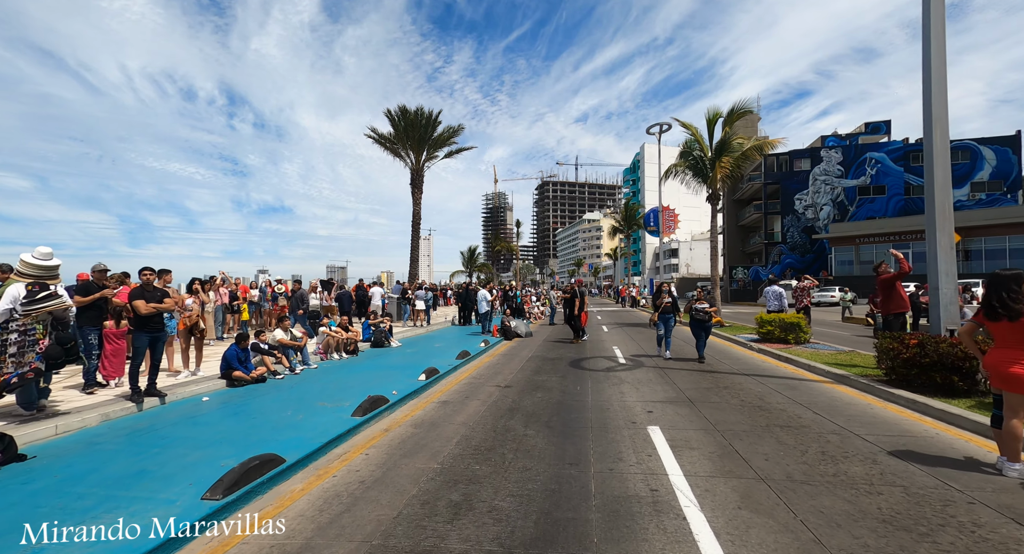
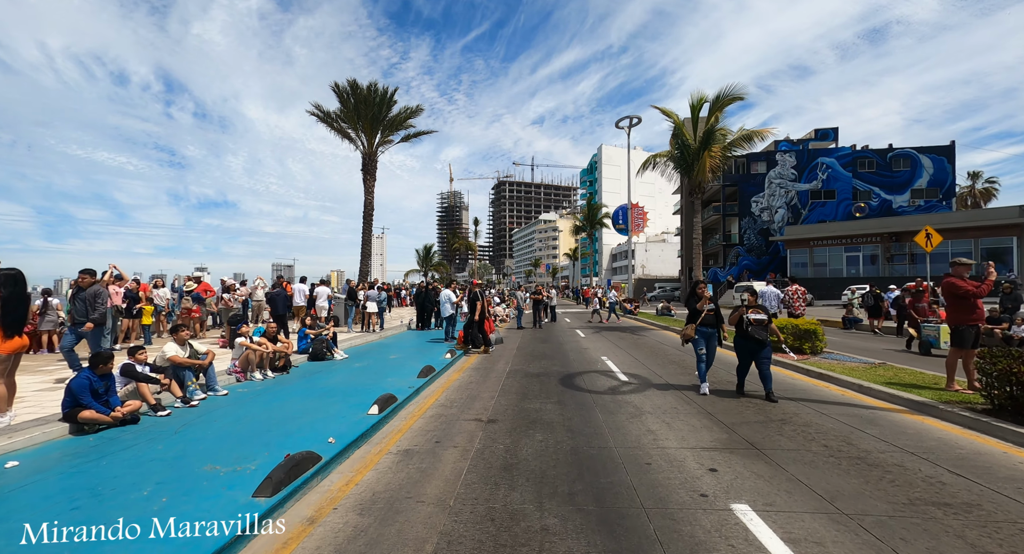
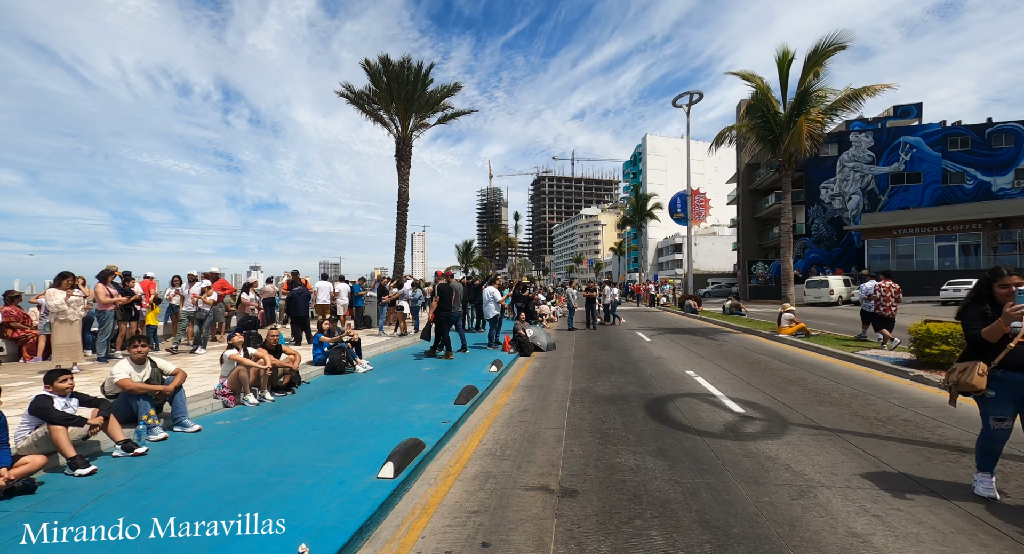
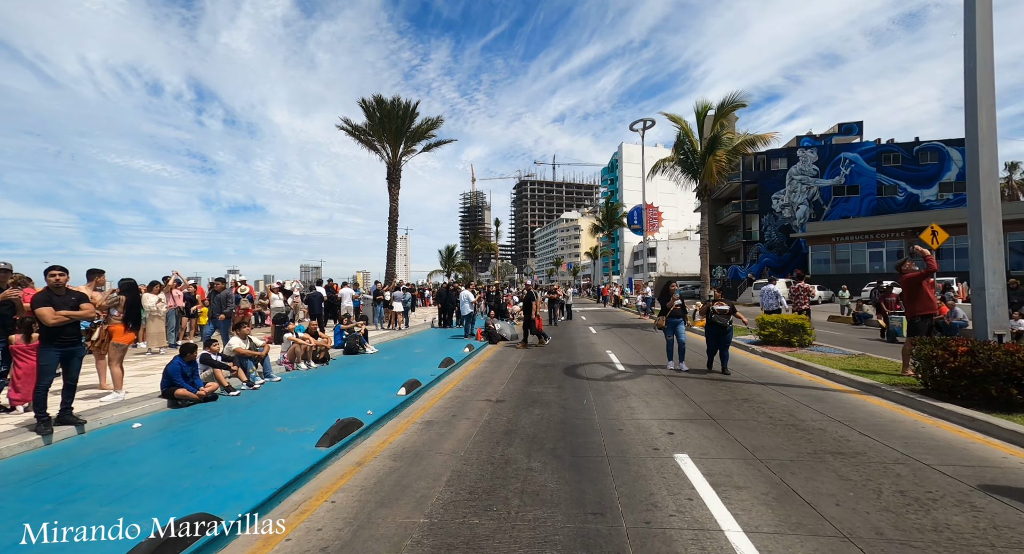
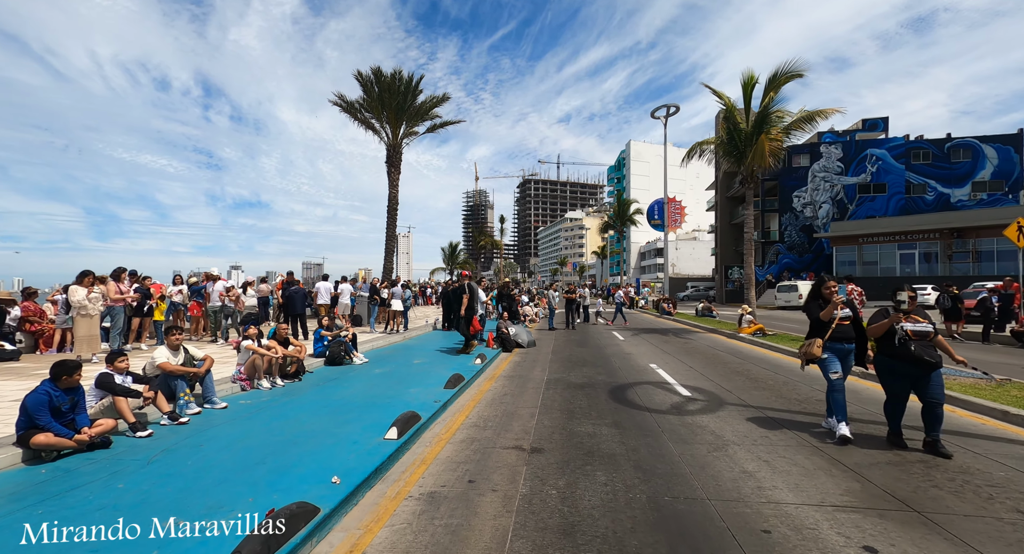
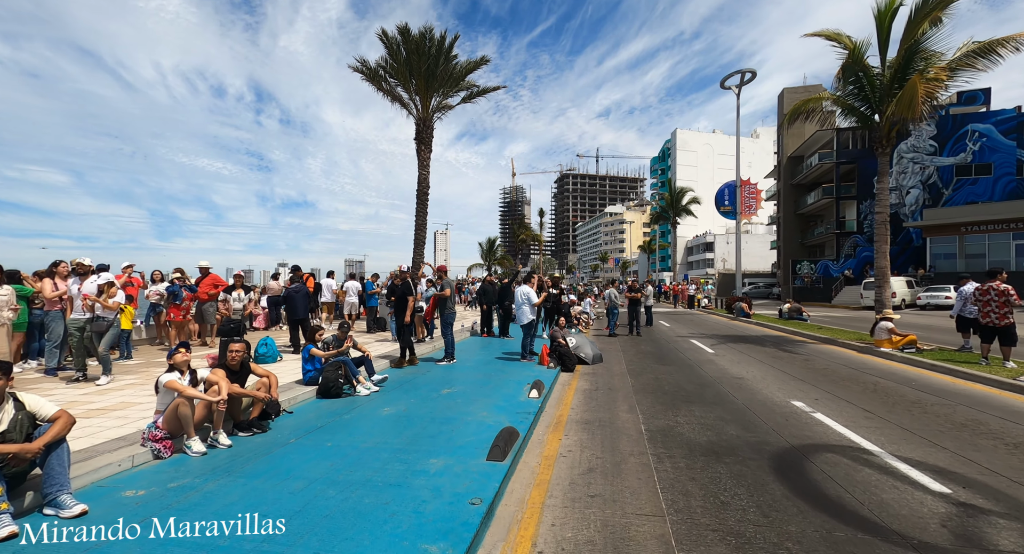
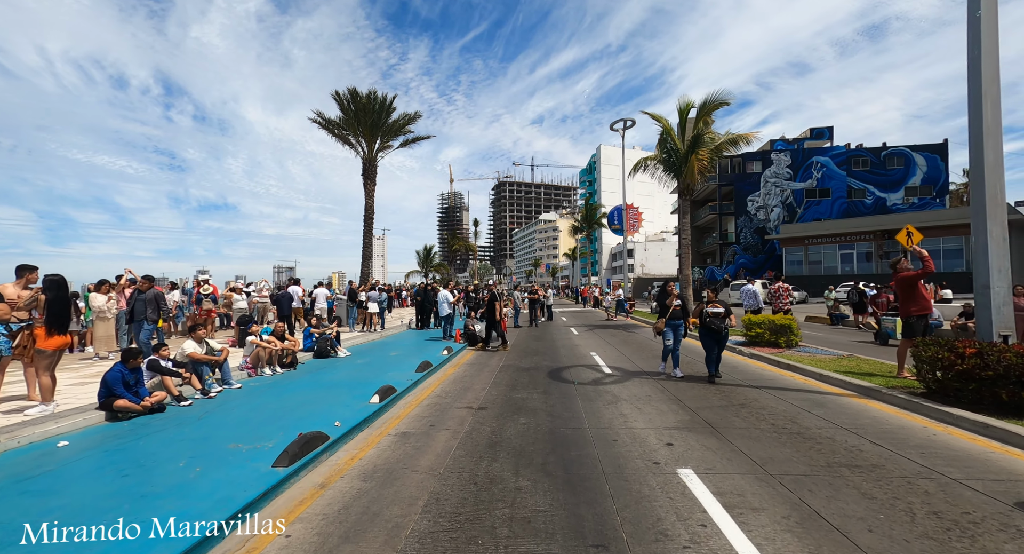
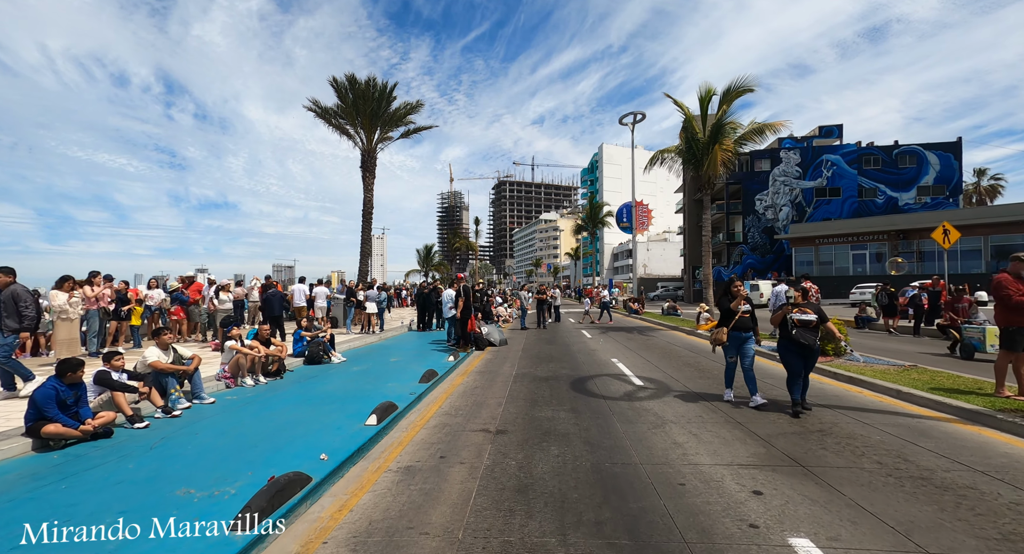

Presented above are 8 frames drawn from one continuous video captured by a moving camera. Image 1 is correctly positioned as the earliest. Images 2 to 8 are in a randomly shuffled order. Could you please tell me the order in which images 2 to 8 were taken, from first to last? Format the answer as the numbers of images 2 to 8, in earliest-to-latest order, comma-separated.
4, 7, 2, 8, 5, 3, 6
